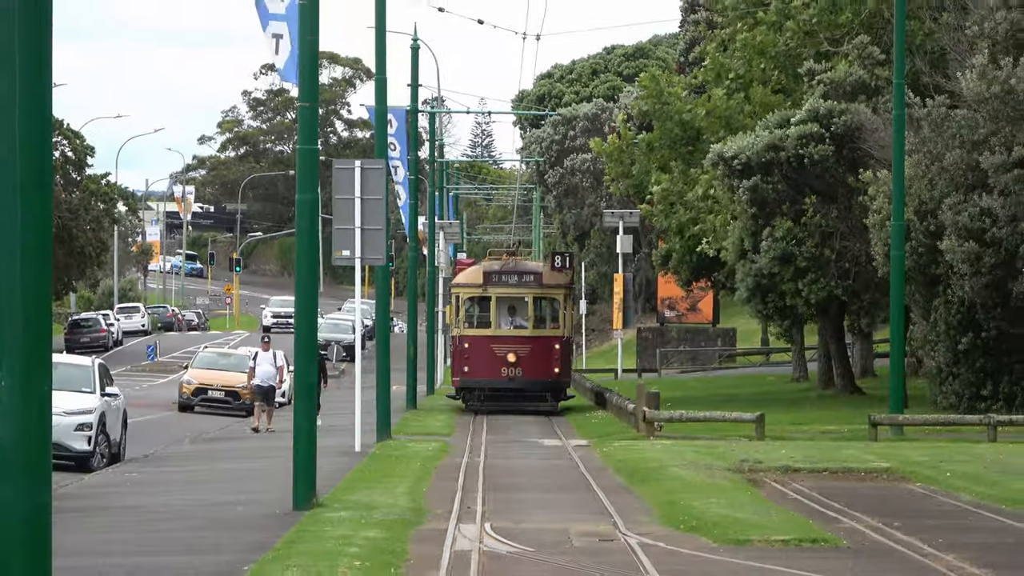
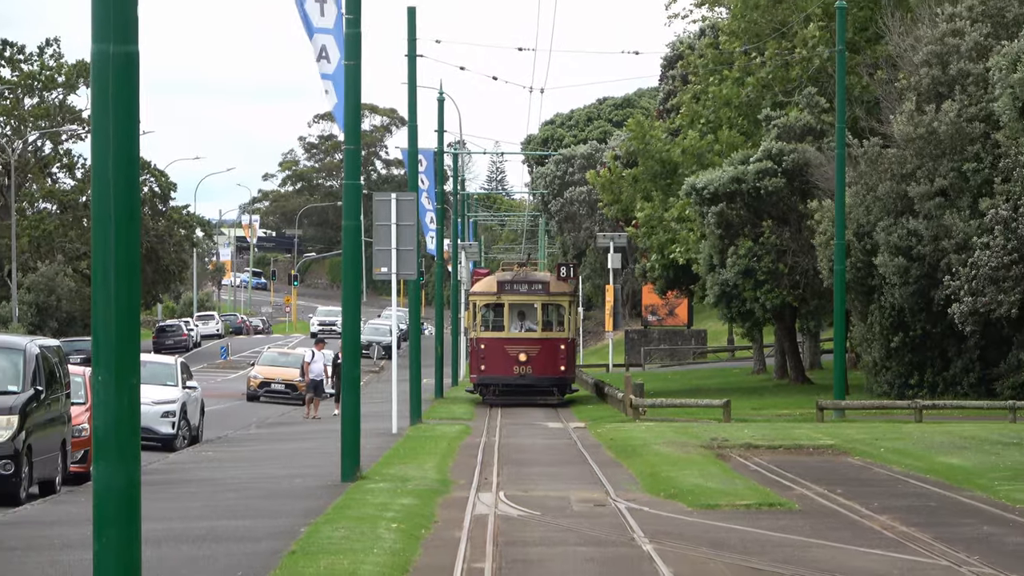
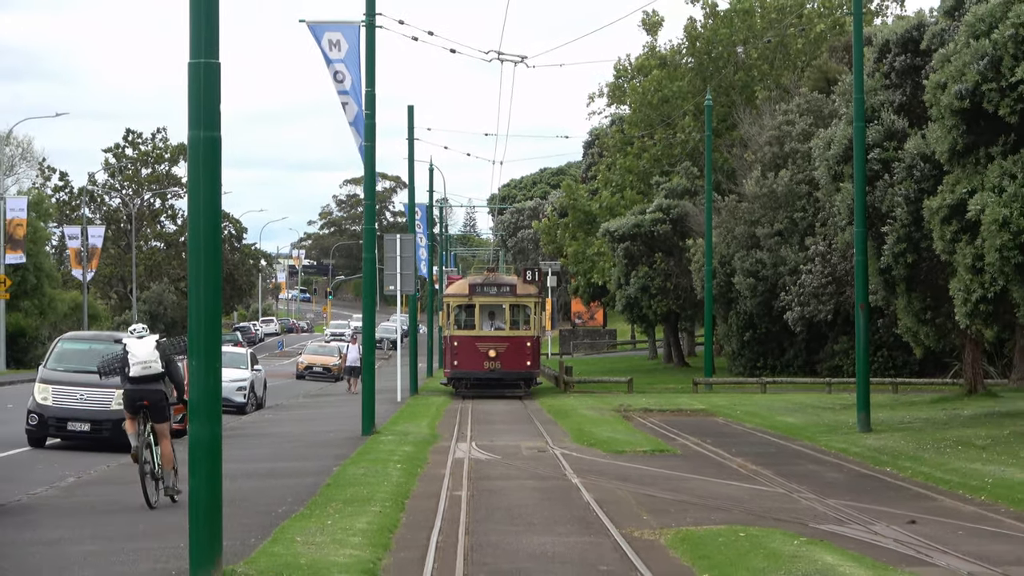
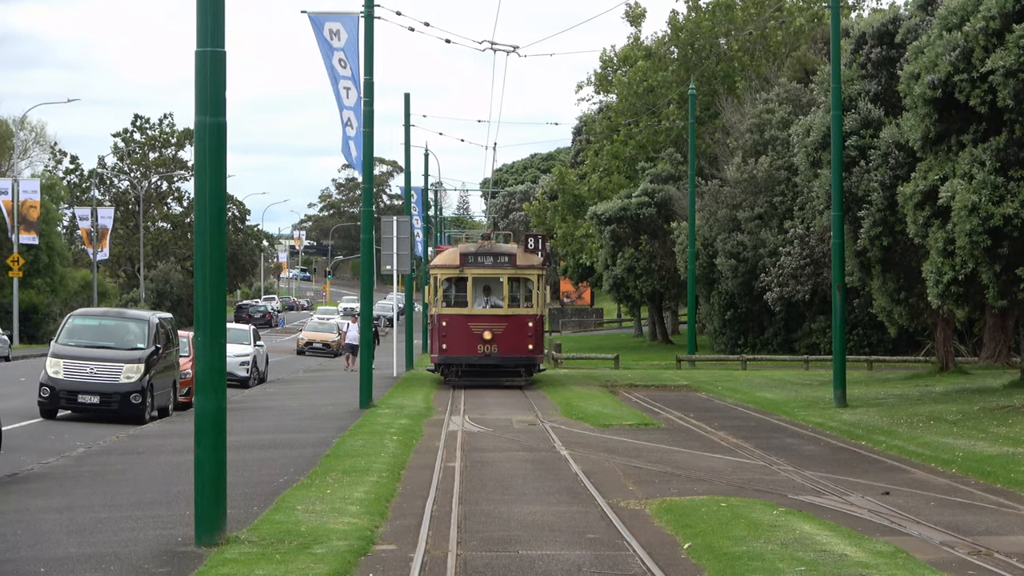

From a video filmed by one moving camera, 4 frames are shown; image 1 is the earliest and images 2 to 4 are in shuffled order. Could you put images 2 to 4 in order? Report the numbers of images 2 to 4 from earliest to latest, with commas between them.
2, 3, 4
